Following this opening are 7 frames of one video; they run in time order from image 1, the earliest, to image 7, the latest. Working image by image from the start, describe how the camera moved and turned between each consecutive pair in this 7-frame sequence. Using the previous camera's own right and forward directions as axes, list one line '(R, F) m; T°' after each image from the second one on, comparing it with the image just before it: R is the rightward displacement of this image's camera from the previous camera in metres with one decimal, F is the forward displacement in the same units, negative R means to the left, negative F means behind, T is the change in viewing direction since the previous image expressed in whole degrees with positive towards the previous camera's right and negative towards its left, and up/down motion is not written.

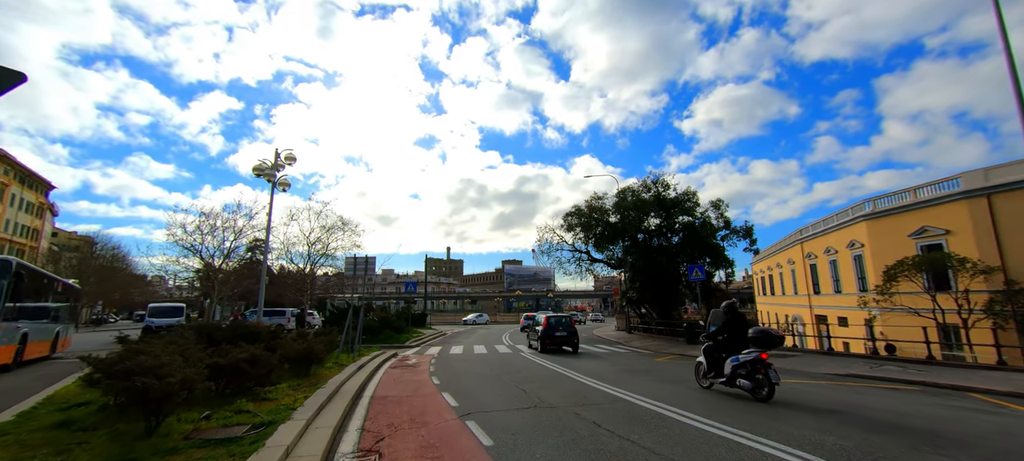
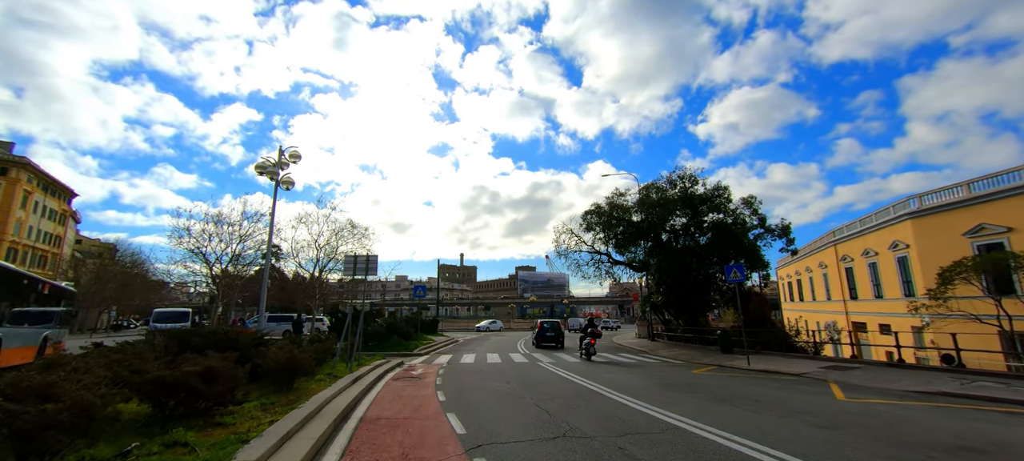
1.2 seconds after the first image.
(-0.1, +1.5) m; -2°
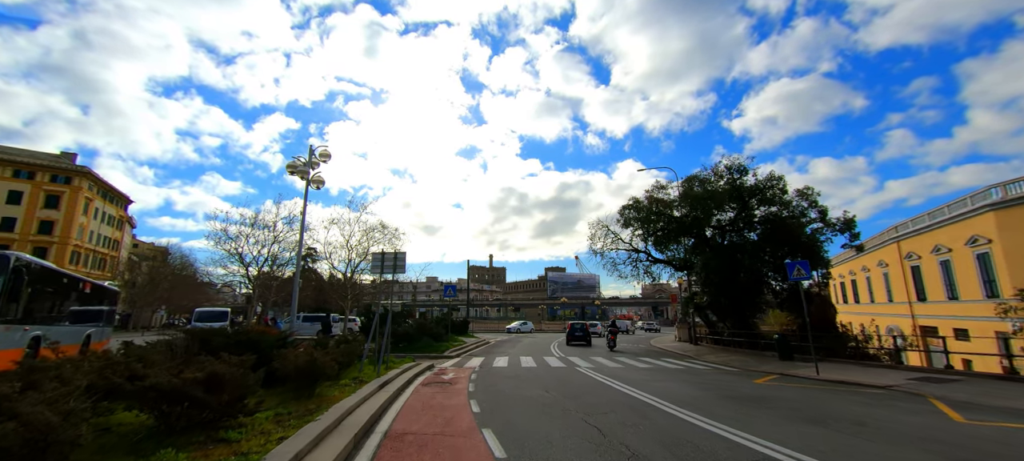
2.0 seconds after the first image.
(-0.2, +1.0) m; -4°
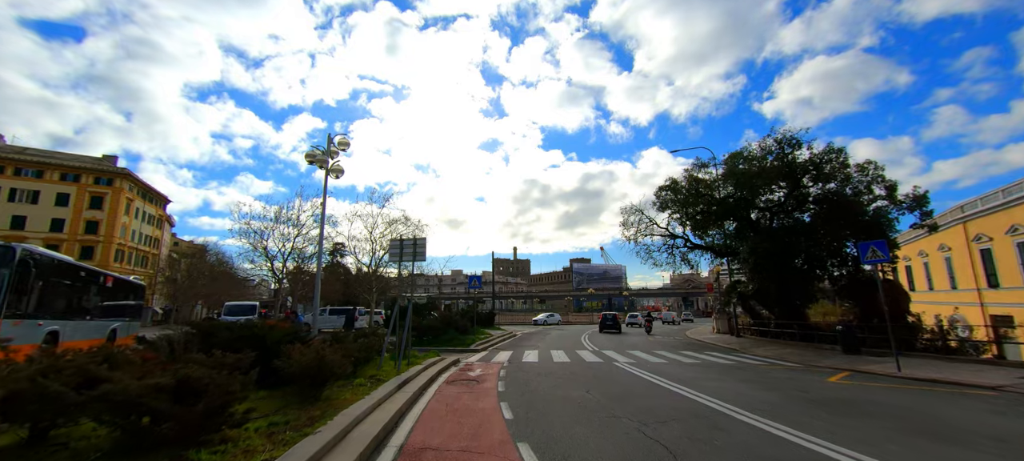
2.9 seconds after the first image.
(-0.2, +1.2) m; -3°
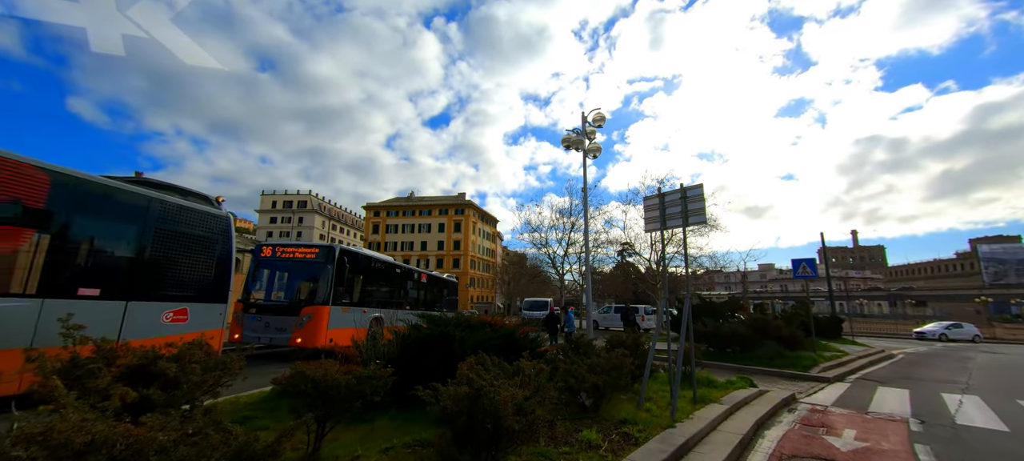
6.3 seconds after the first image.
(-0.7, +4.1) m; -40°
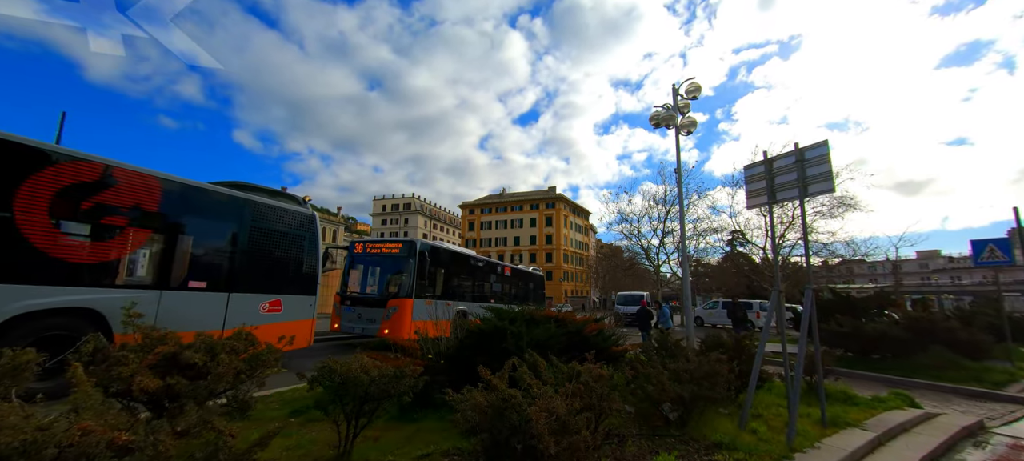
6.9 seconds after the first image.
(+0.4, +0.8) m; -13°
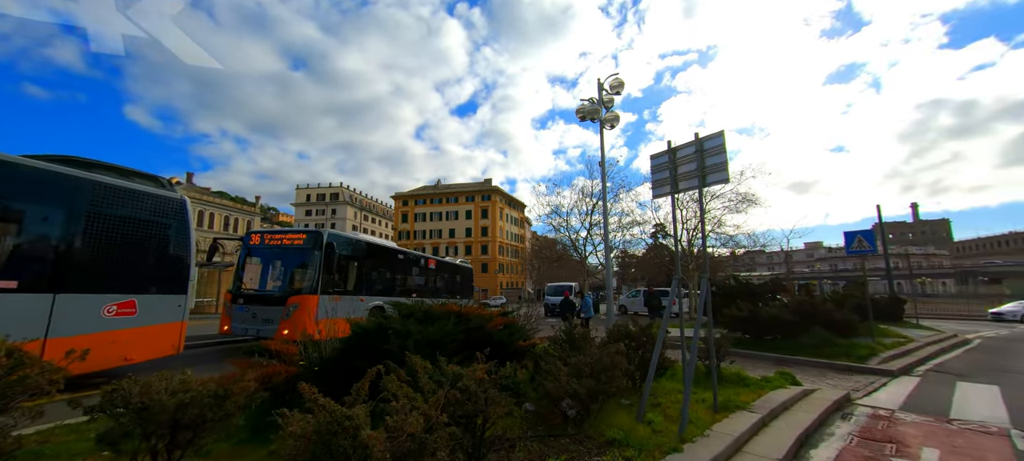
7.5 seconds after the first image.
(+0.5, +0.4) m; +9°
